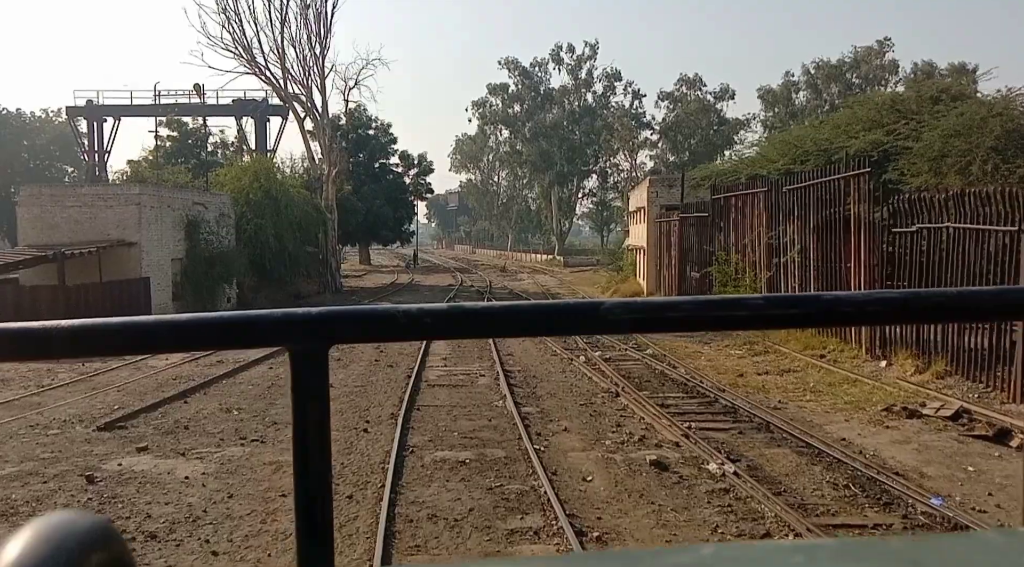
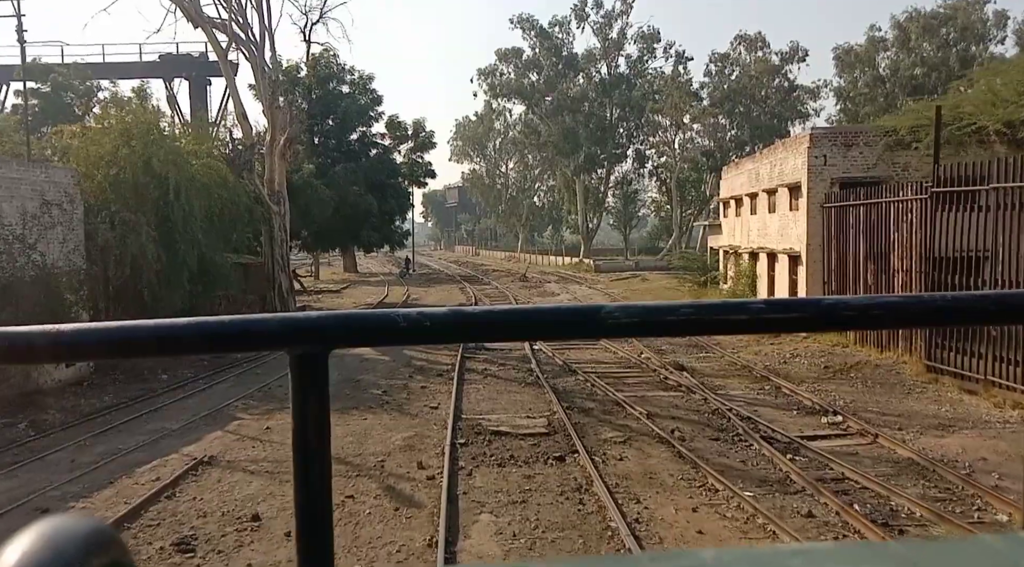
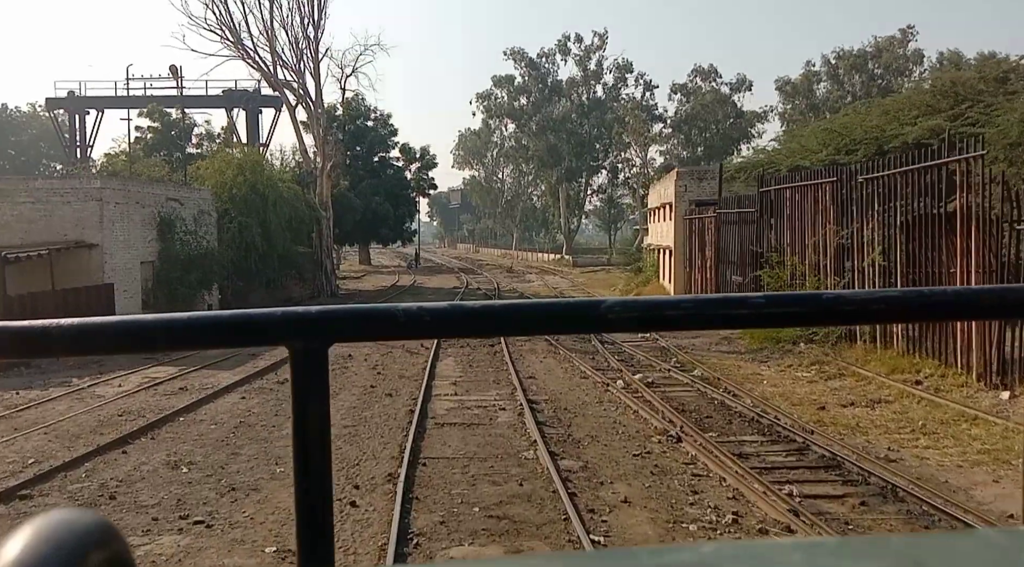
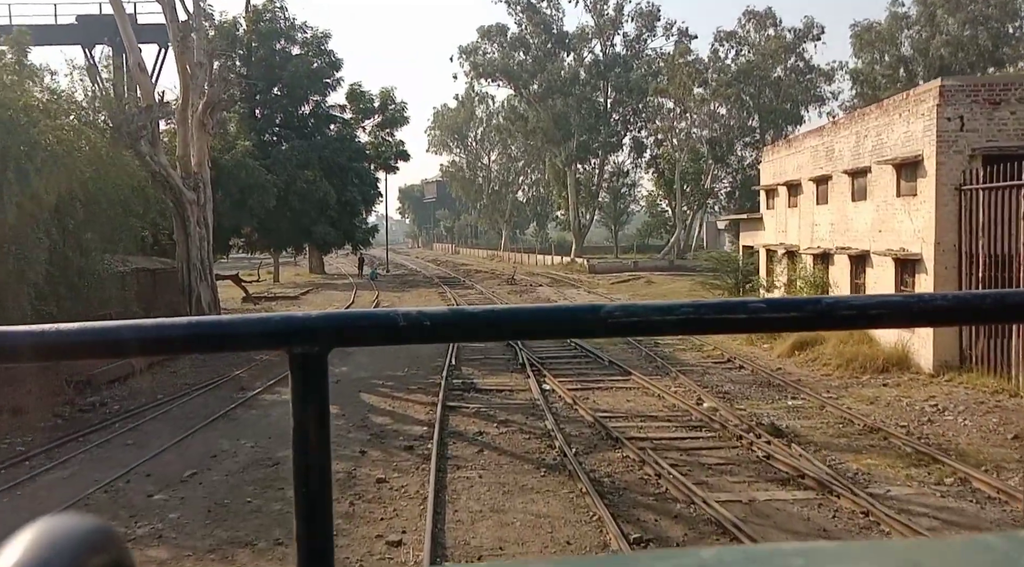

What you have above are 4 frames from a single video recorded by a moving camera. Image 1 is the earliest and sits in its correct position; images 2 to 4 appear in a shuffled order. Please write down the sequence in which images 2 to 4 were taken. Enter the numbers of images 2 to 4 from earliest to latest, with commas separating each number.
3, 2, 4
